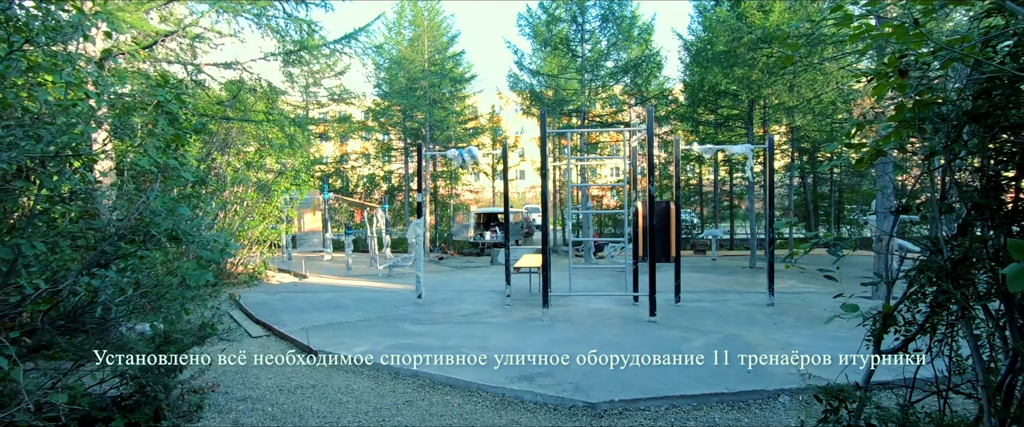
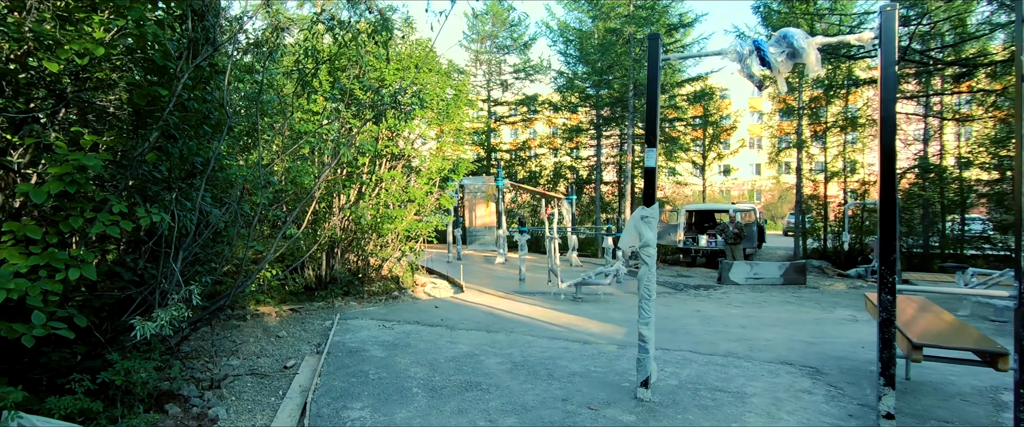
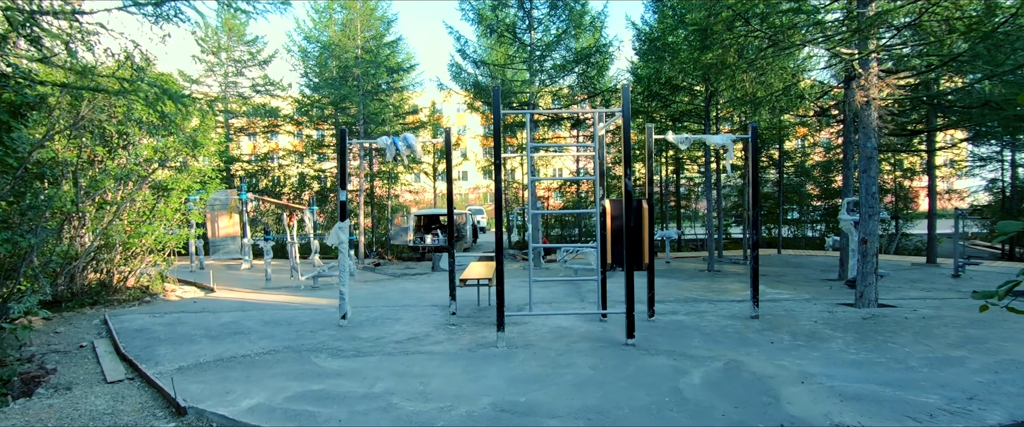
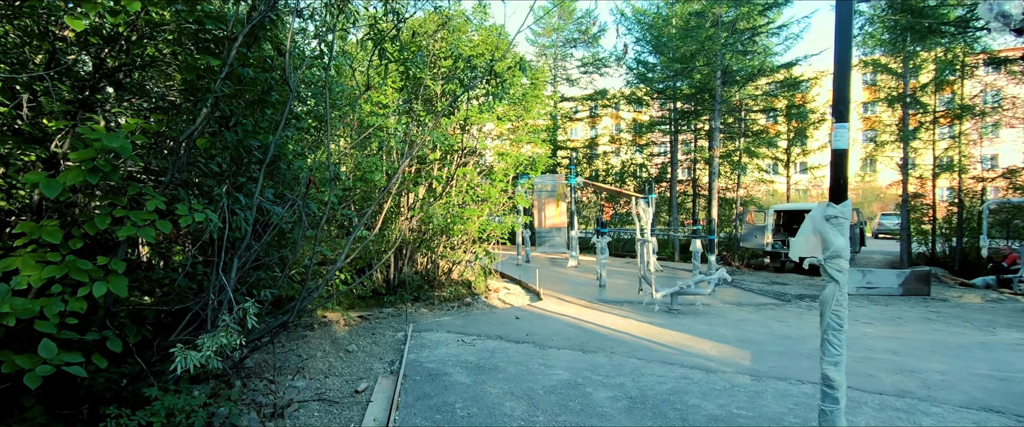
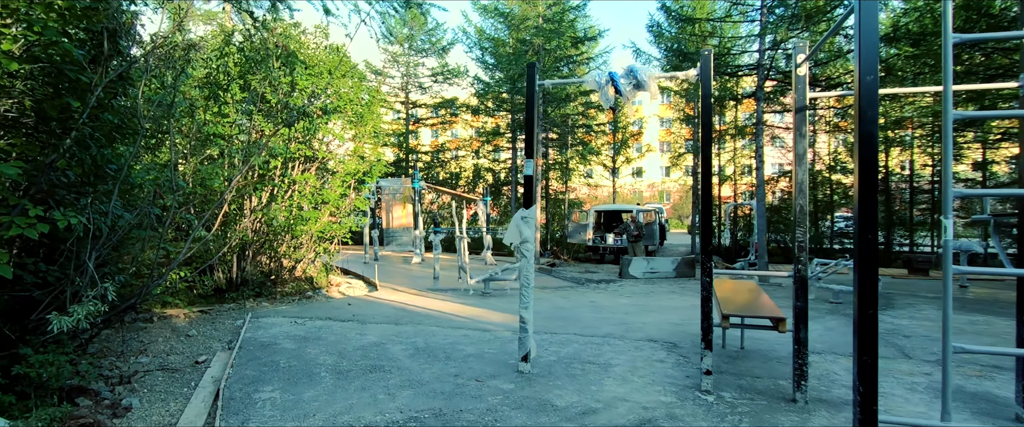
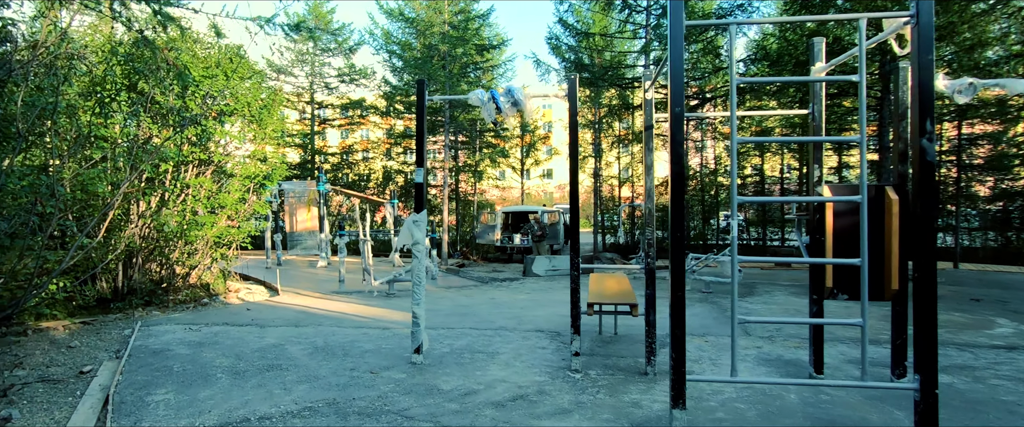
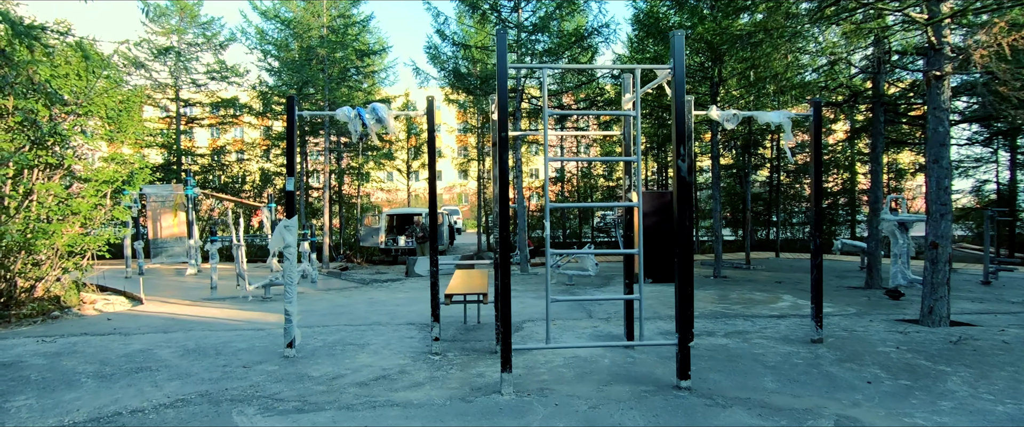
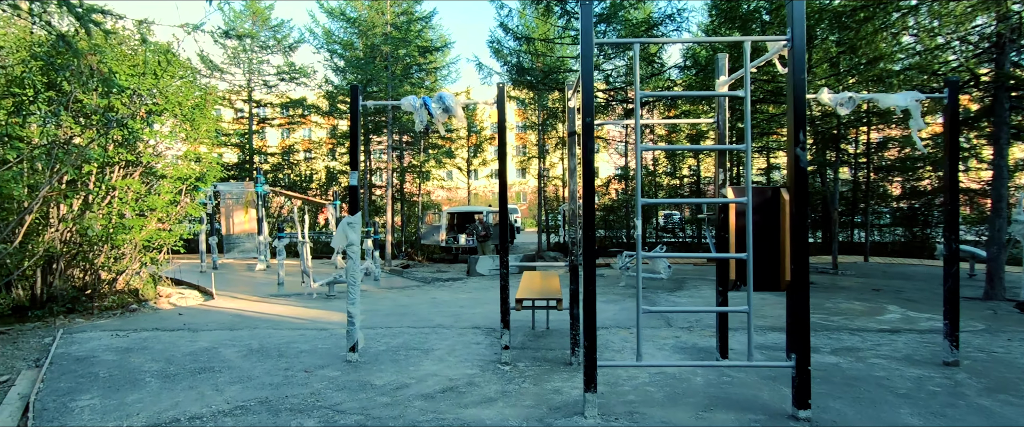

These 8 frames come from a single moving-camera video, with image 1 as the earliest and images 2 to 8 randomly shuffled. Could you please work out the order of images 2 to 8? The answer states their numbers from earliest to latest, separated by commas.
3, 7, 8, 6, 5, 2, 4
